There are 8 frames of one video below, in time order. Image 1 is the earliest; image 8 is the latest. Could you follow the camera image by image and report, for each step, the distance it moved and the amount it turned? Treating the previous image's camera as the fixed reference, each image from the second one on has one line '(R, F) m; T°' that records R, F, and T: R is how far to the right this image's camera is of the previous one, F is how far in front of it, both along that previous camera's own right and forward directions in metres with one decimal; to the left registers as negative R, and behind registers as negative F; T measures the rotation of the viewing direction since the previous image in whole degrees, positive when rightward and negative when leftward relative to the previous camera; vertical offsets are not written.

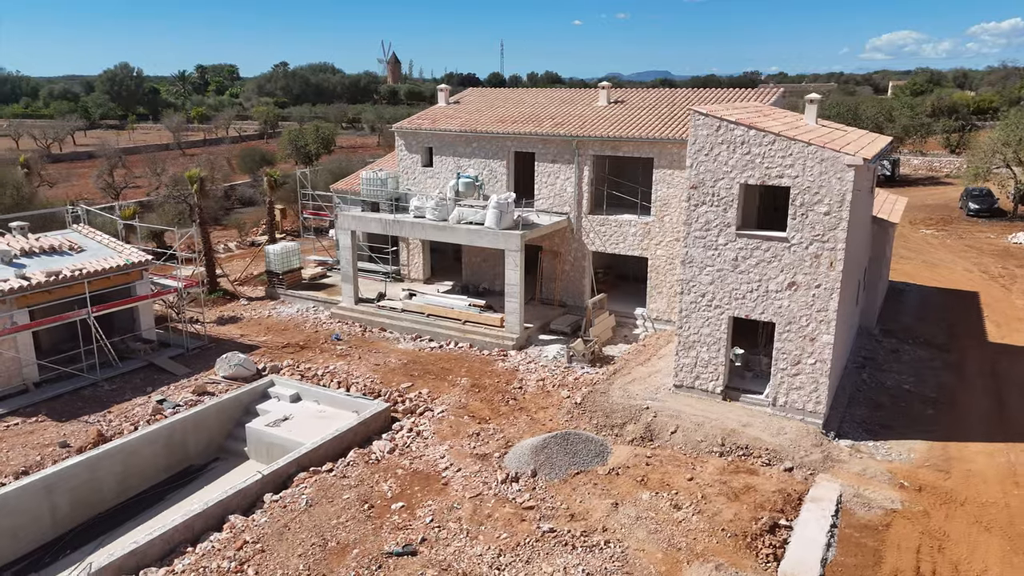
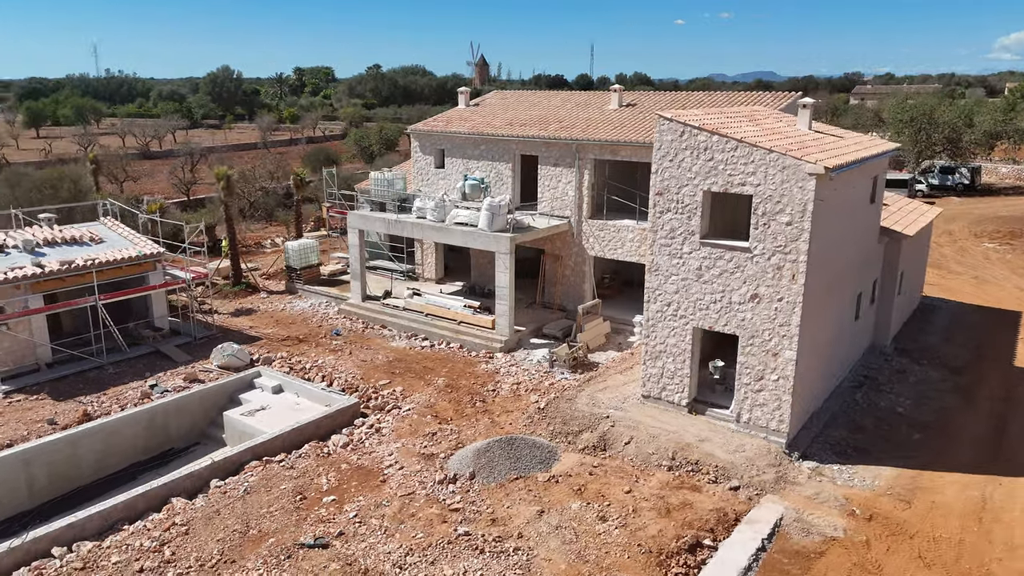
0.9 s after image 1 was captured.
(+2.6, +0.1) m; -7°
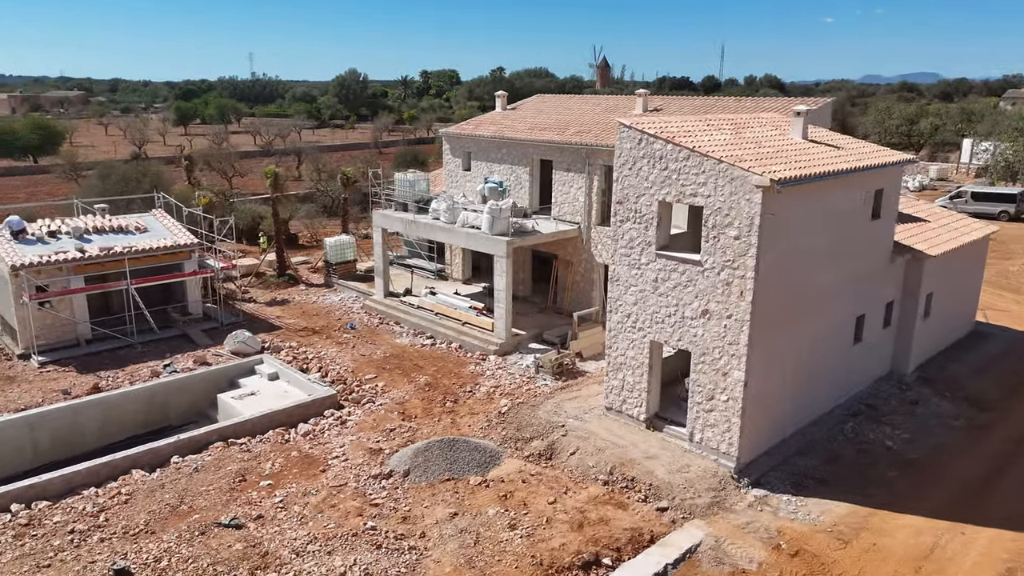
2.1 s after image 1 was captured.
(+3.2, +0.2) m; -9°
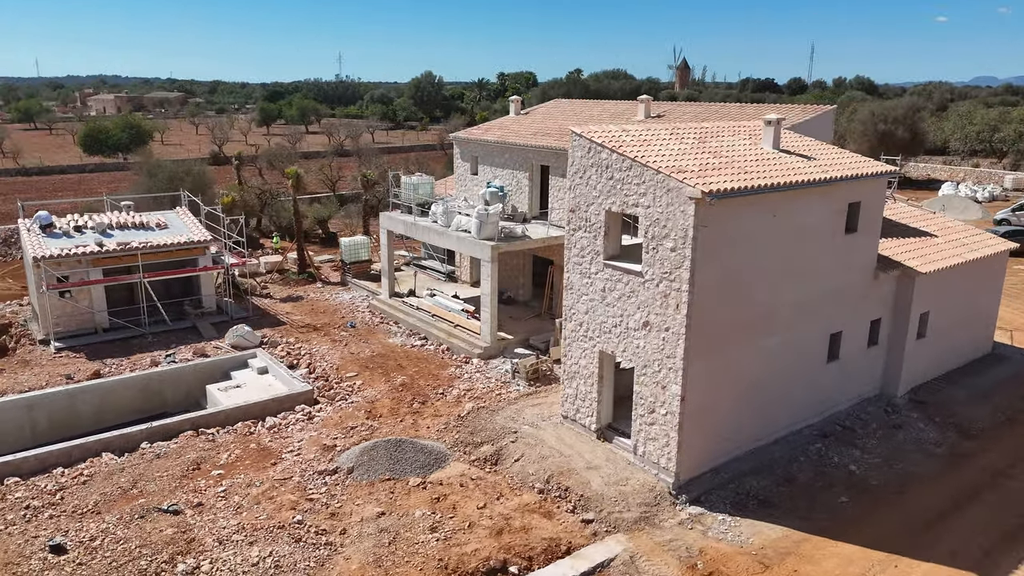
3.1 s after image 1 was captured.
(+2.5, 0.0) m; -6°
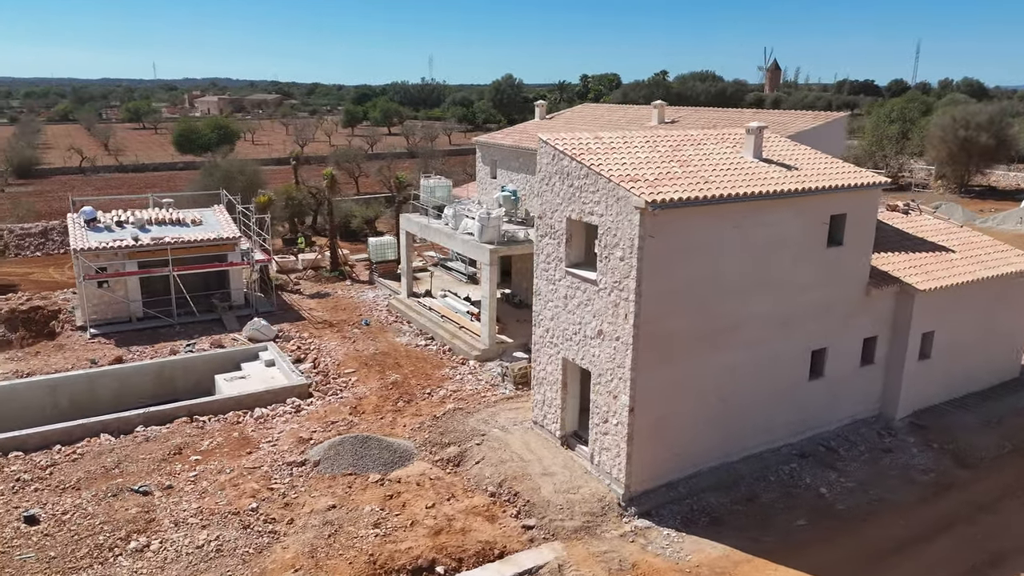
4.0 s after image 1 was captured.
(+2.3, 0.0) m; -6°
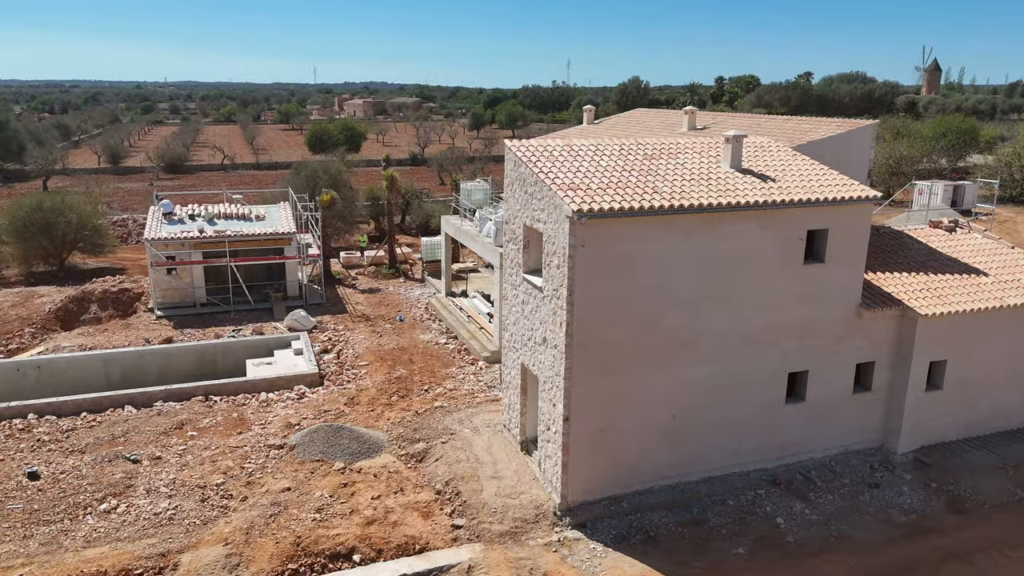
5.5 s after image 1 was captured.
(+3.2, +0.1) m; -10°
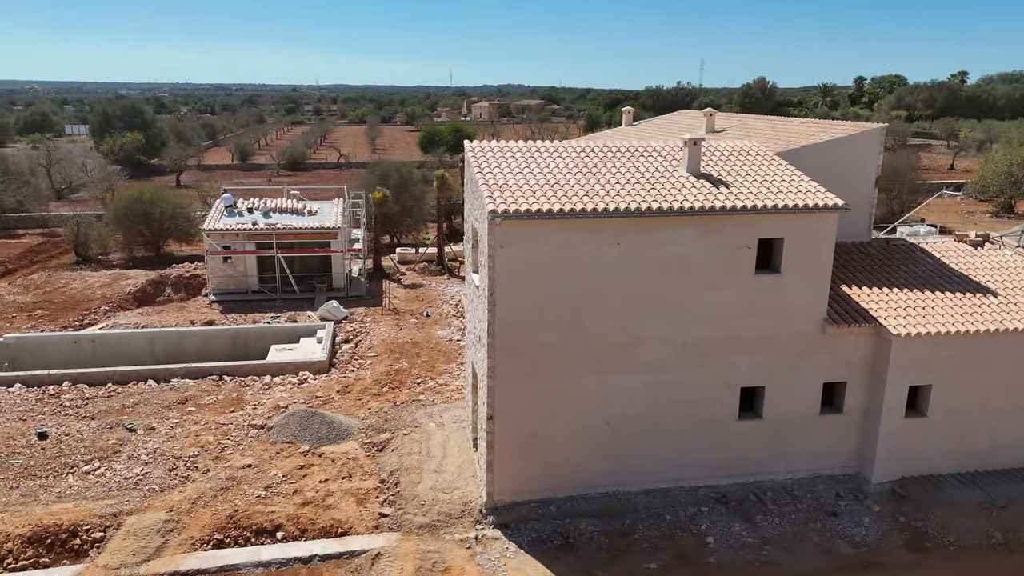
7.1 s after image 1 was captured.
(+3.3, +0.1) m; -9°
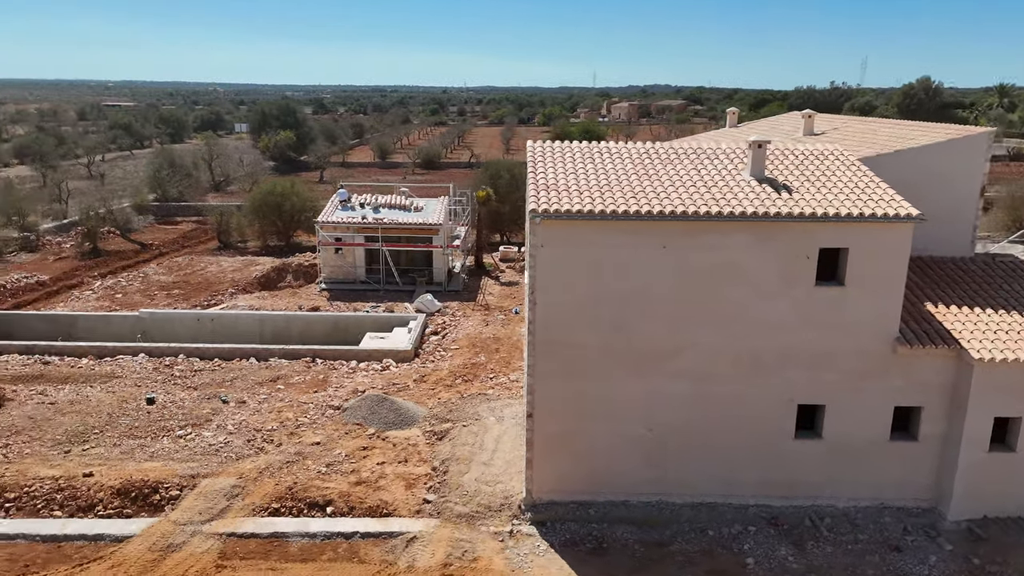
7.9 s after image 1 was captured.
(+1.5, 0.0) m; -10°
